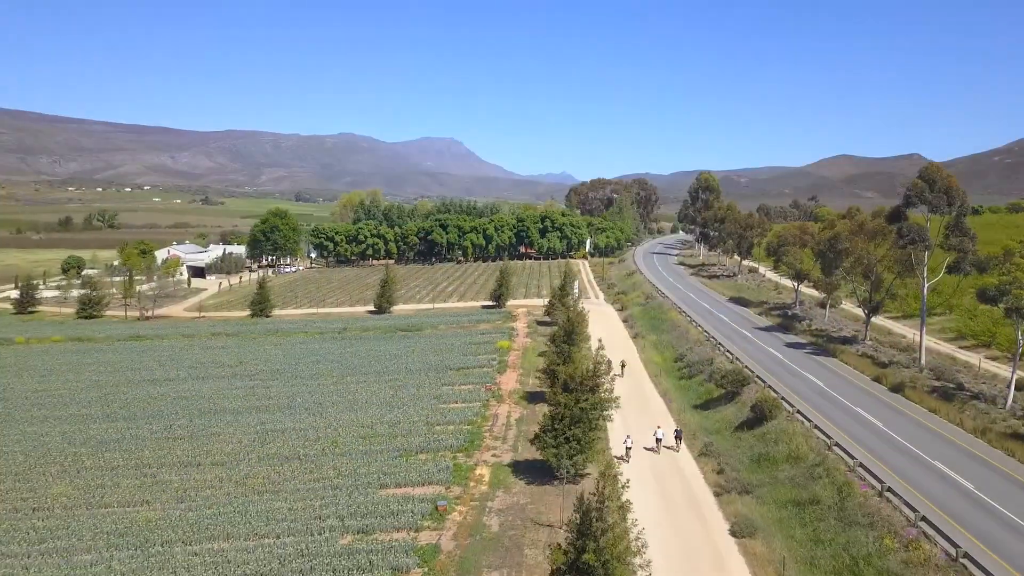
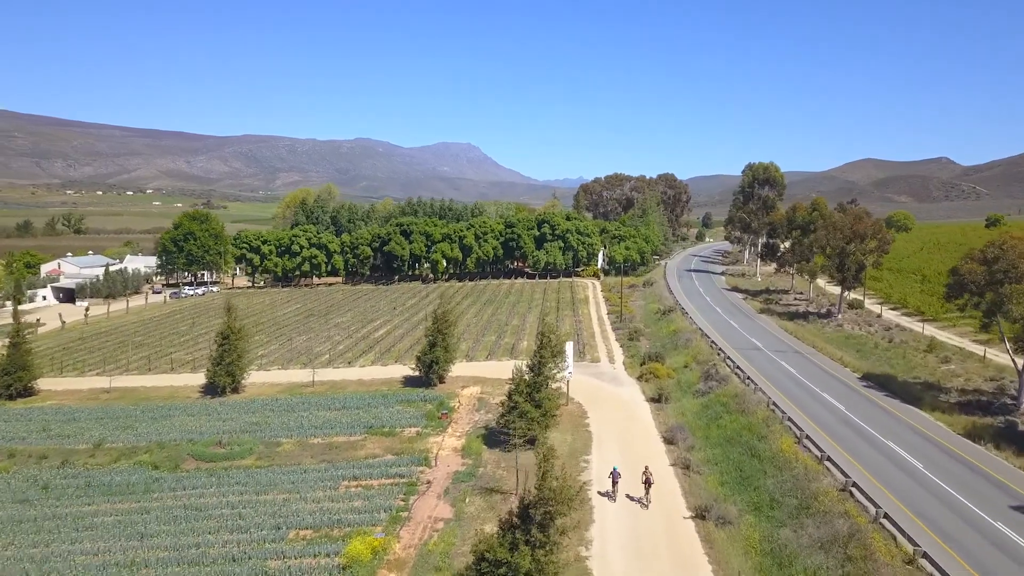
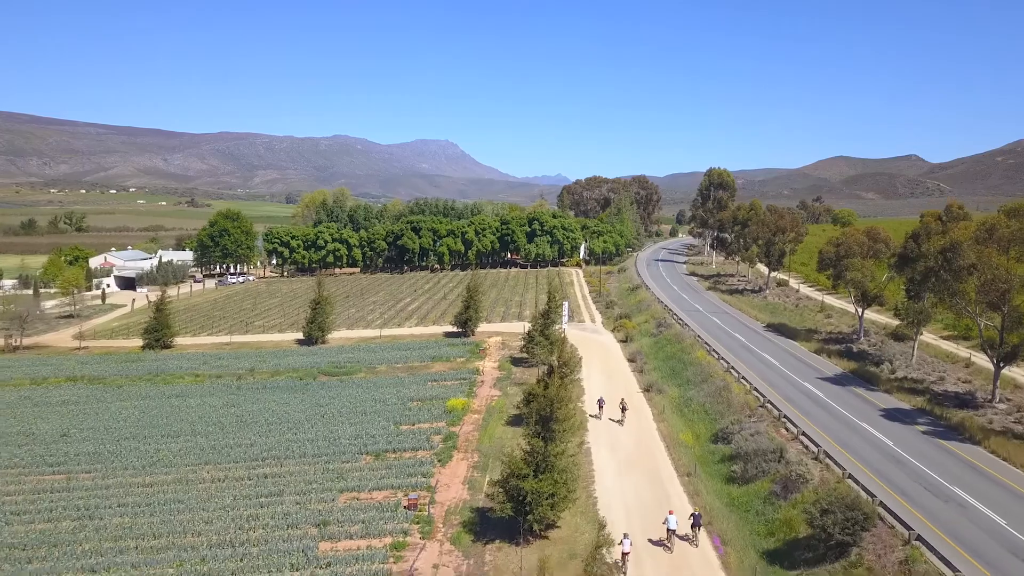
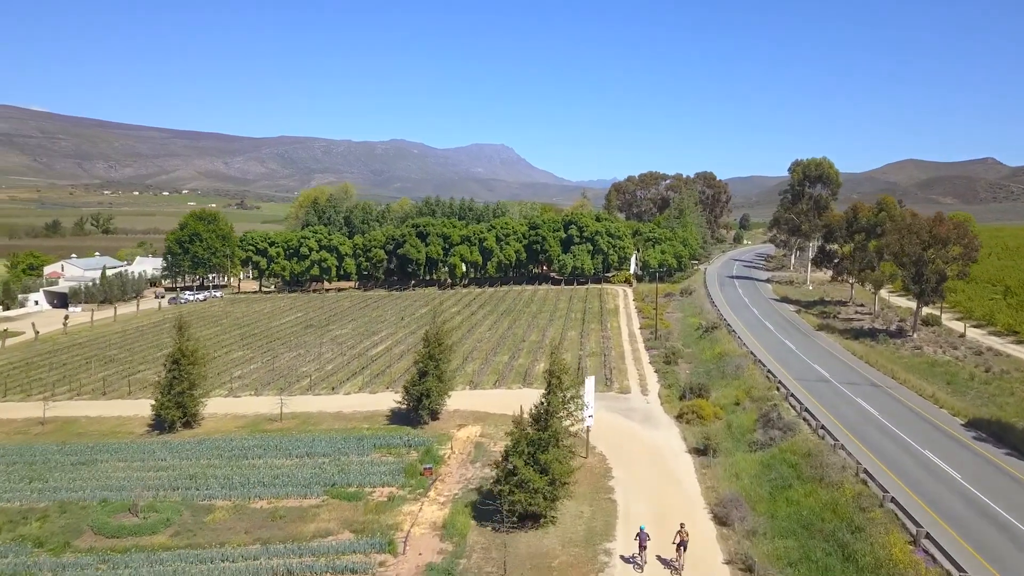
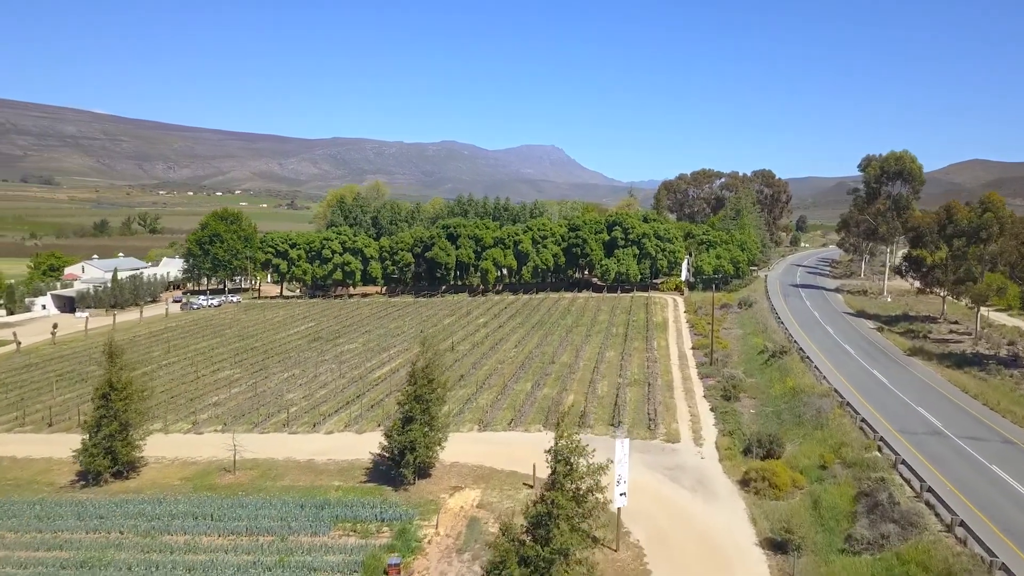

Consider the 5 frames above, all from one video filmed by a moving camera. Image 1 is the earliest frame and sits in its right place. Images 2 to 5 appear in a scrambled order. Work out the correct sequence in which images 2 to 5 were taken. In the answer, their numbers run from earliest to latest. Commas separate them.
3, 2, 4, 5
